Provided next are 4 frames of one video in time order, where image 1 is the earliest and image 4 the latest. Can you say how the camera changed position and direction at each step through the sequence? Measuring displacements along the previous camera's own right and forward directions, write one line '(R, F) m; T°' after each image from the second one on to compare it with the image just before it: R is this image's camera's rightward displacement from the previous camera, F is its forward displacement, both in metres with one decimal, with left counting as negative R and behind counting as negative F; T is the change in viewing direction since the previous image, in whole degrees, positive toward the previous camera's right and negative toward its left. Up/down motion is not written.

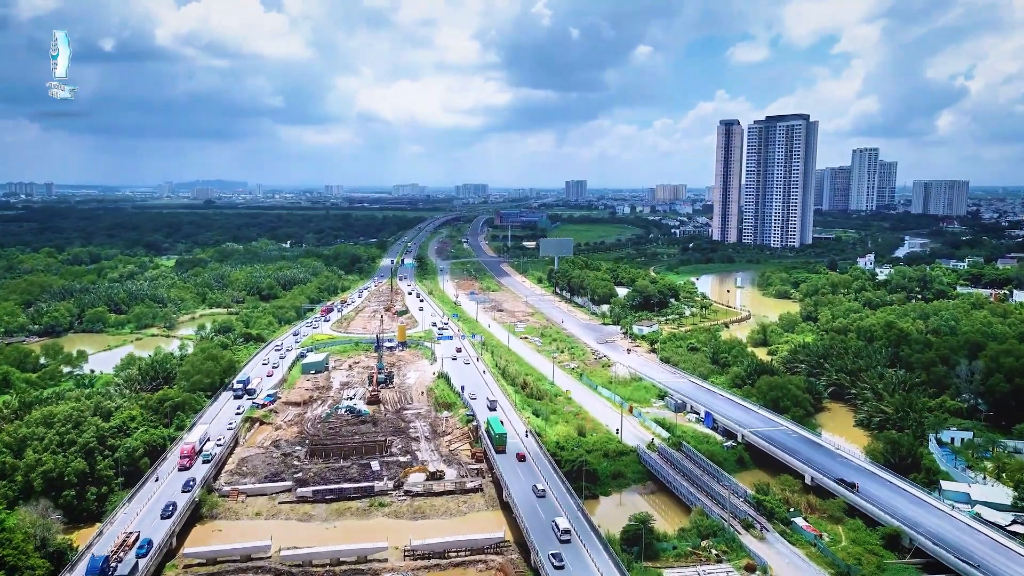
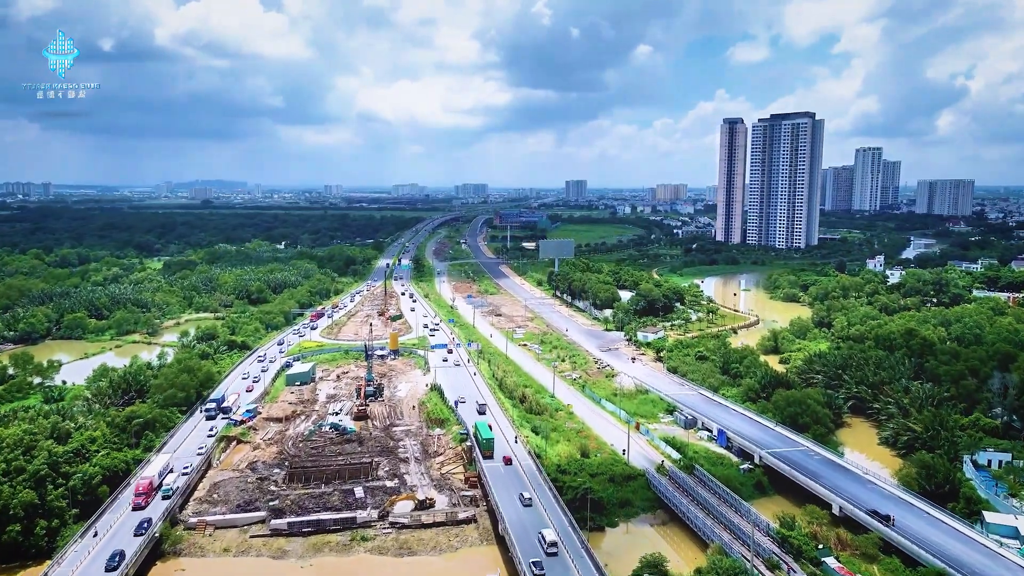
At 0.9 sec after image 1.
(+0.4, +2.6) m; 0°
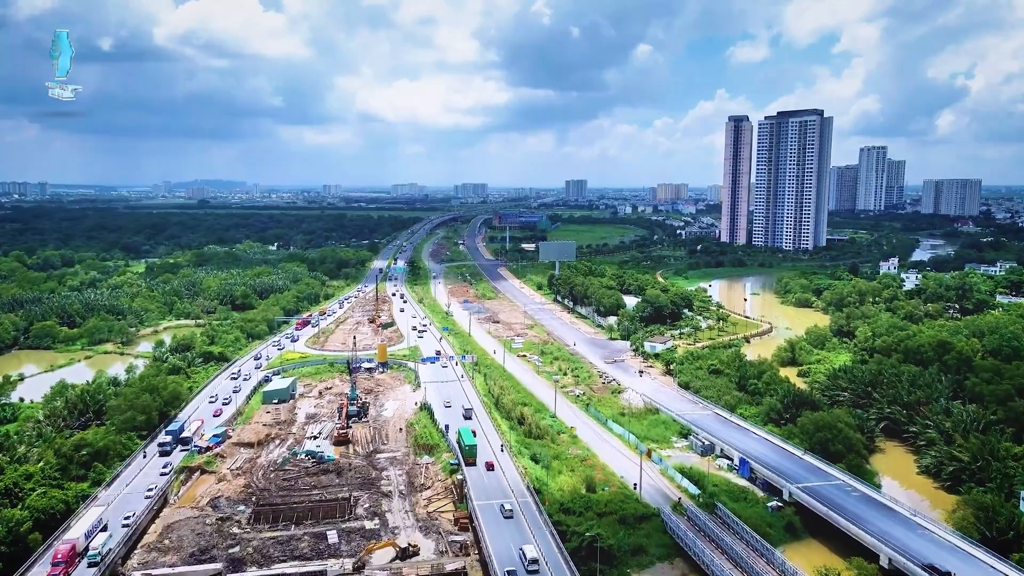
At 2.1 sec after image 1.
(+0.4, +3.5) m; 0°
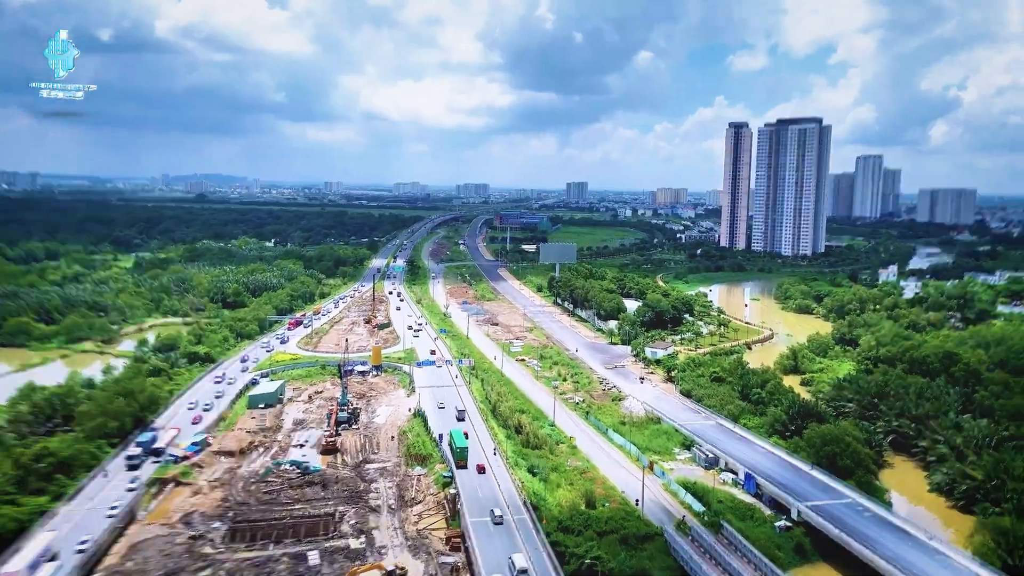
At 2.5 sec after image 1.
(-0.1, +1.4) m; 0°
